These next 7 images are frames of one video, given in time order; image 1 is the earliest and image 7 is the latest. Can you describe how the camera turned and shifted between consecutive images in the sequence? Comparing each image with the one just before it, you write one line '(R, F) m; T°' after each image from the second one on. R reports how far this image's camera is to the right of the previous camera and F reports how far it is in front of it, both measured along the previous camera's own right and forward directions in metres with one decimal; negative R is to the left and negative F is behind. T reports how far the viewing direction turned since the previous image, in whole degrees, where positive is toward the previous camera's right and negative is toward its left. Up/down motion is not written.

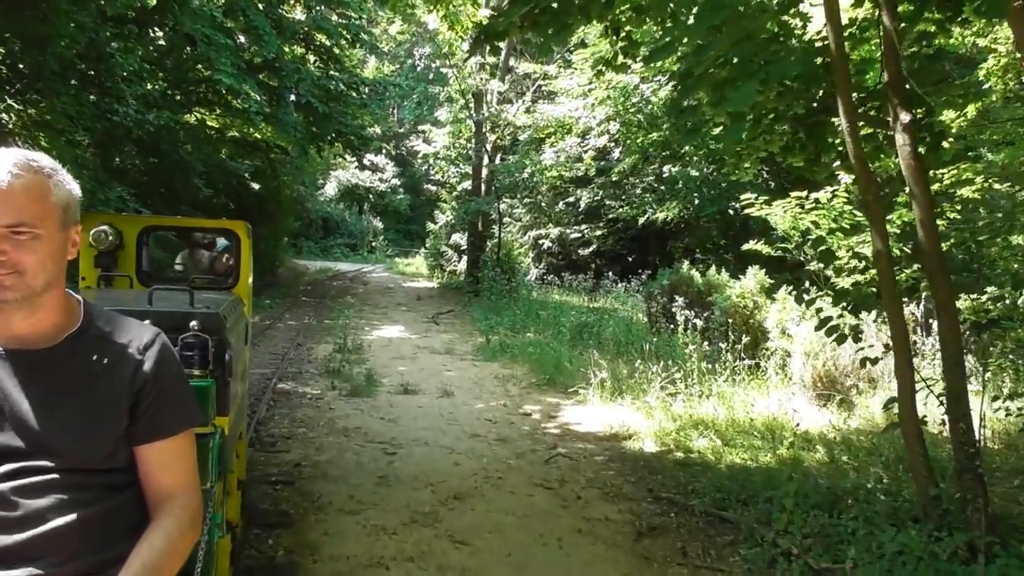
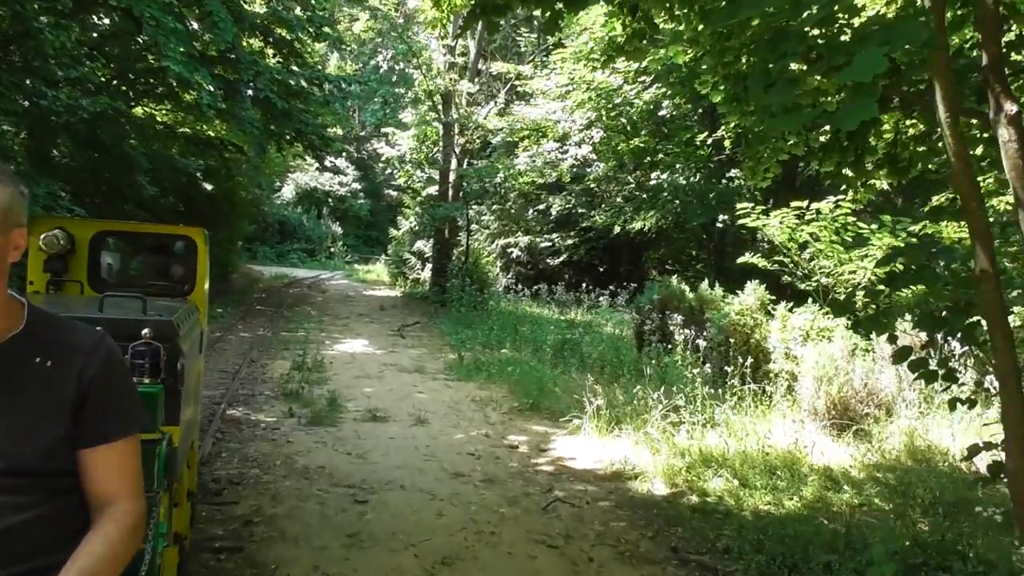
(-0.3, +1.1) m; +3°
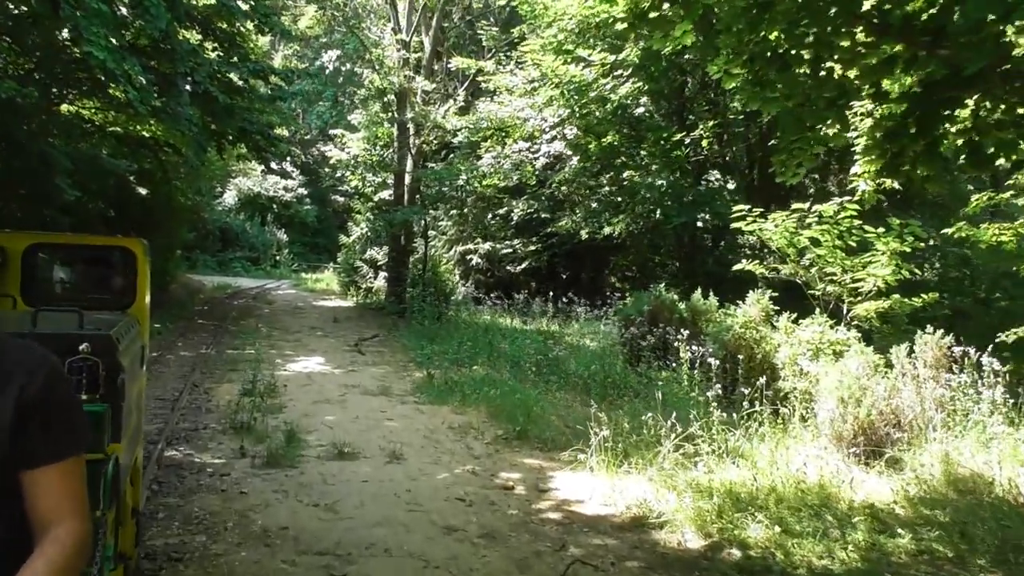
(-0.4, +1.2) m; +4°
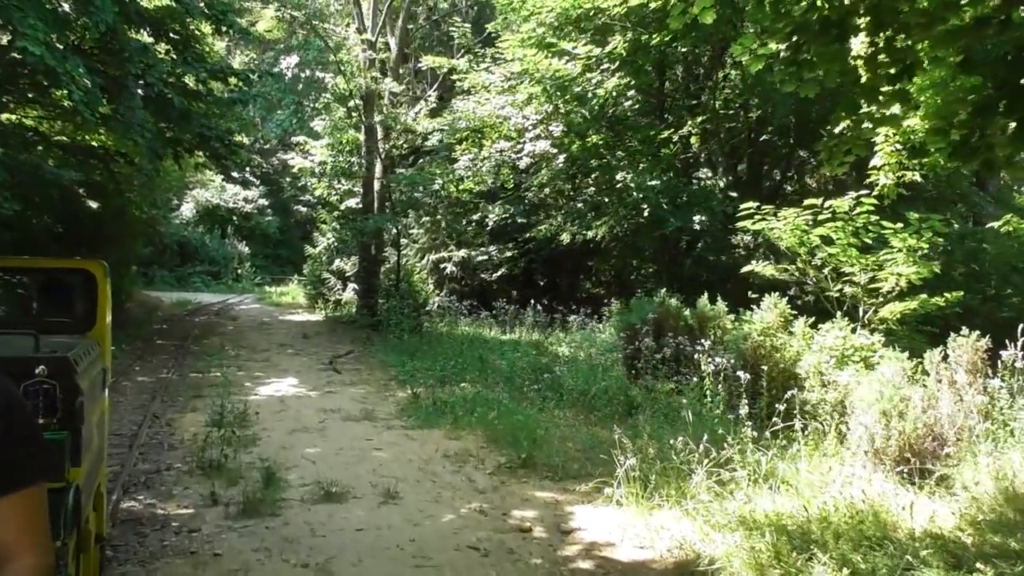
(-0.4, +0.9) m; +3°
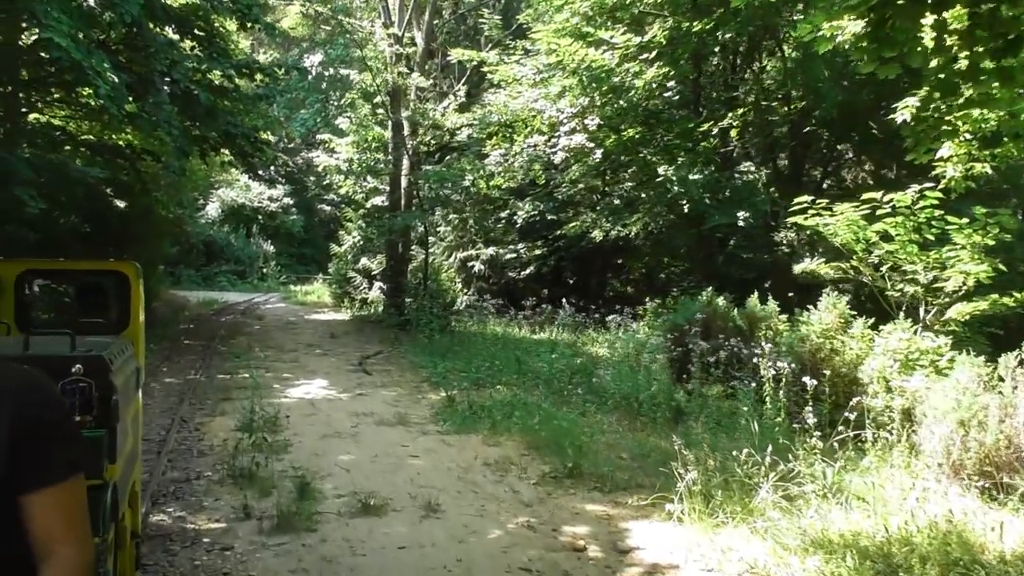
(-0.2, +0.5) m; -2°
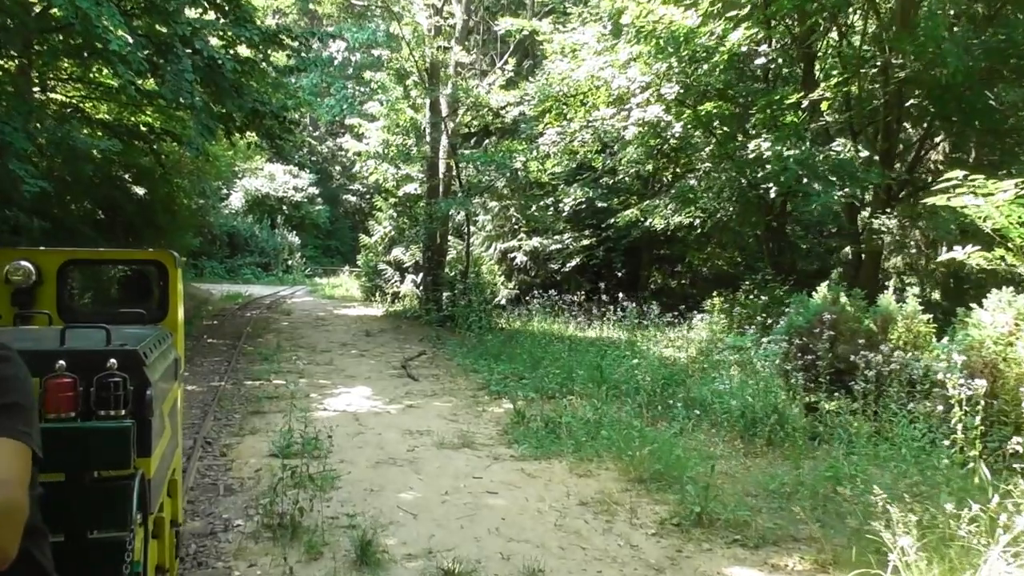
(-0.7, +1.6) m; -1°
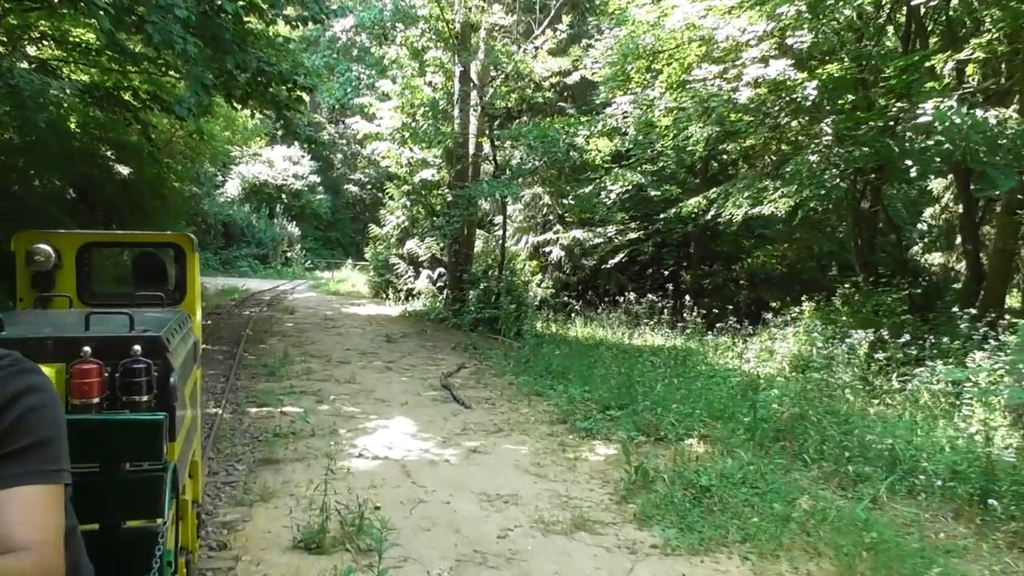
(-1.0, +2.6) m; 0°
